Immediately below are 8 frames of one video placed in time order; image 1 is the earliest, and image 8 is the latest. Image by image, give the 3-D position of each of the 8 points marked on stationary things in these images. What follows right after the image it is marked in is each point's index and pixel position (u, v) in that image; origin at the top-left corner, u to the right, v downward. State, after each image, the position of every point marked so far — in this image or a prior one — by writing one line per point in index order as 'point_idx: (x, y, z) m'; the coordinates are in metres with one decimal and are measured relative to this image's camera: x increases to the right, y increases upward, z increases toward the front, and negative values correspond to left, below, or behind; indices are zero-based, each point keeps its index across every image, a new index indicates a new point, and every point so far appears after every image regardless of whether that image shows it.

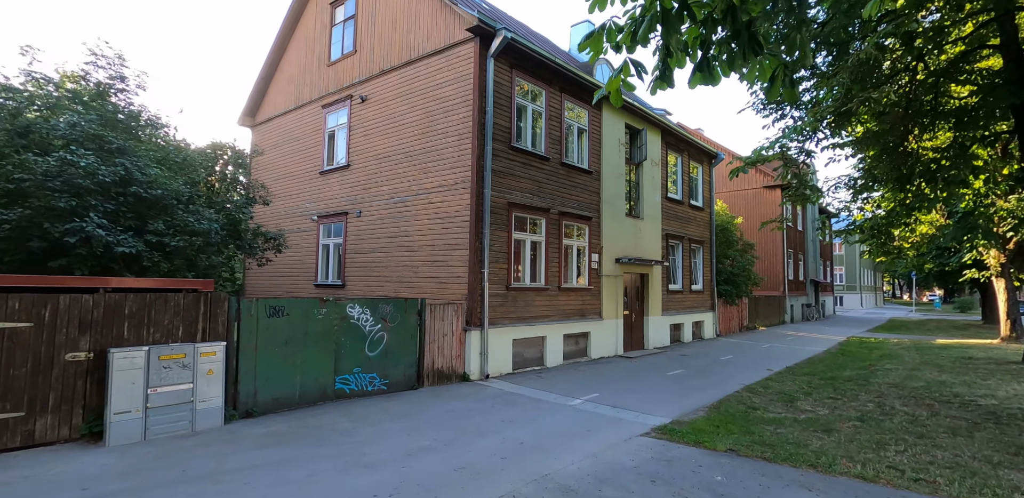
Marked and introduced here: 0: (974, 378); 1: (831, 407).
0: (+9.0, -2.5, +9.9) m
1: (+5.2, -2.6, +8.2) m
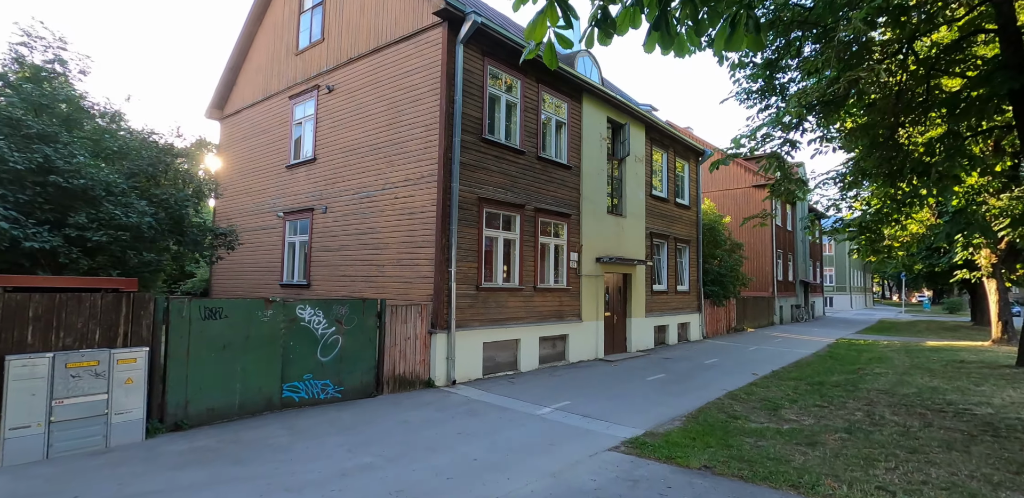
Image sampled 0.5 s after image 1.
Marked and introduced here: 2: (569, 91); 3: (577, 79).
0: (+8.4, -2.5, +9.3) m
1: (+4.6, -2.5, +7.7) m
2: (+1.5, +4.1, +13.1) m
3: (+1.7, +4.3, +12.8) m
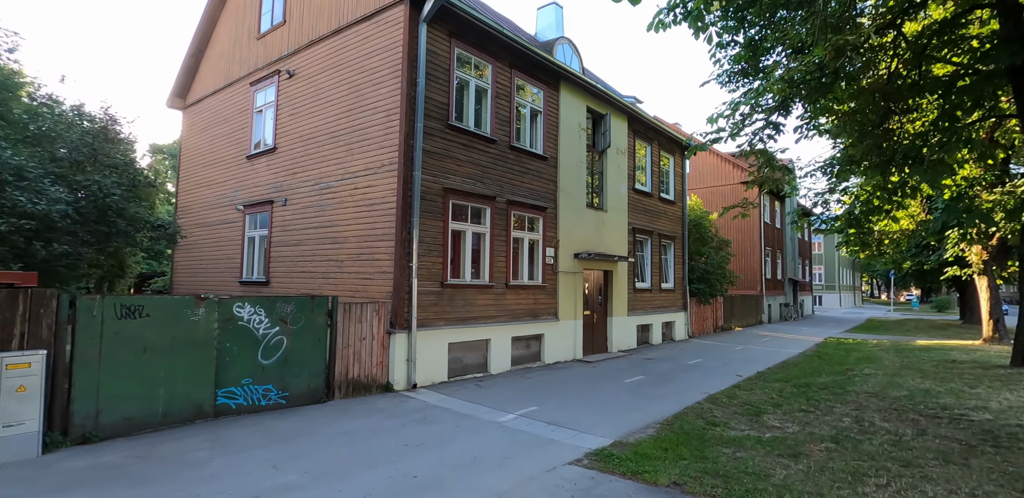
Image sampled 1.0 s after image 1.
0: (+7.8, -2.4, +8.8) m
1: (+4.0, -2.4, +7.1) m
2: (+0.8, +4.2, +12.4) m
3: (+1.0, +4.4, +12.2) m
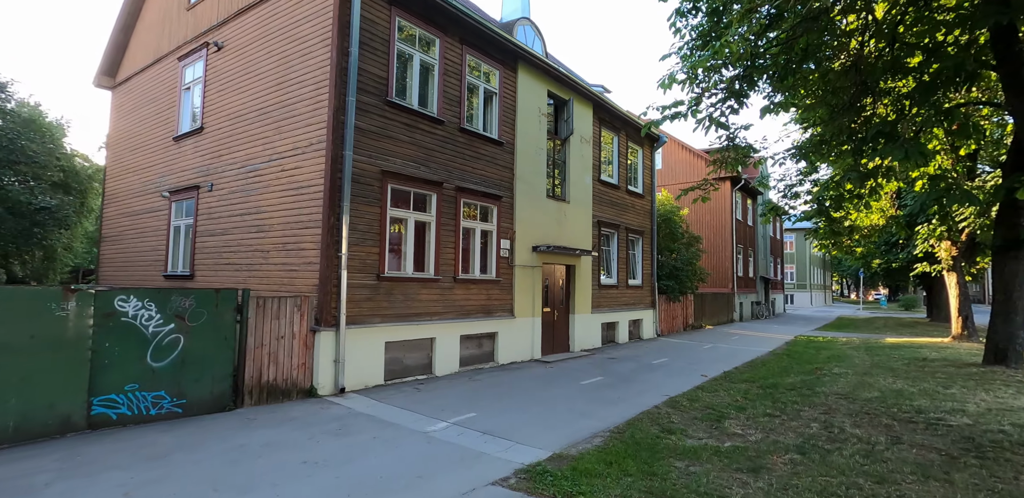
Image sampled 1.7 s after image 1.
0: (+6.8, -2.2, +8.2) m
1: (+3.2, -2.2, +6.4) m
2: (-0.3, +4.4, +11.6) m
3: (0.0, +4.6, +11.3) m
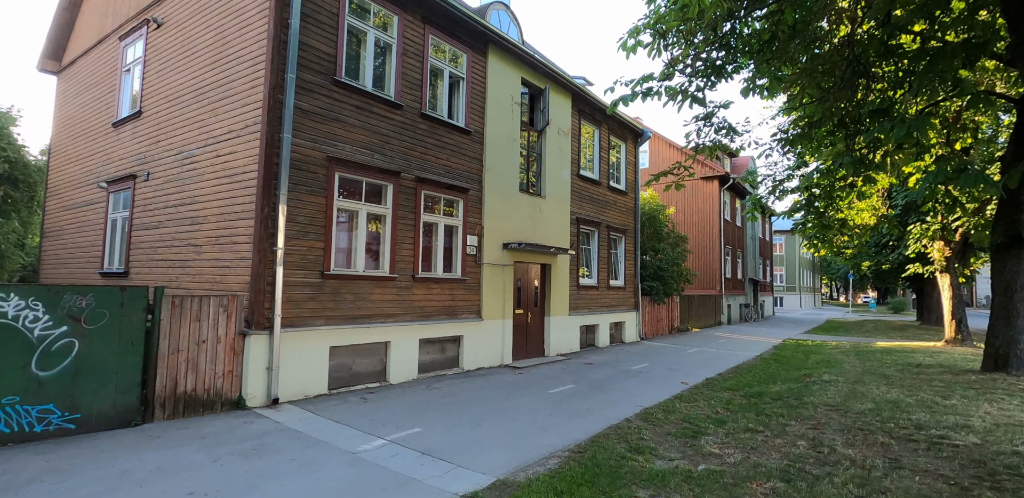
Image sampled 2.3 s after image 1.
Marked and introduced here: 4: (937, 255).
0: (+6.2, -2.2, +7.5) m
1: (+2.6, -2.2, +5.6) m
2: (-0.9, +4.4, +10.7) m
3: (-0.7, +4.7, +10.5) m
4: (+13.1, -0.2, +15.6) m
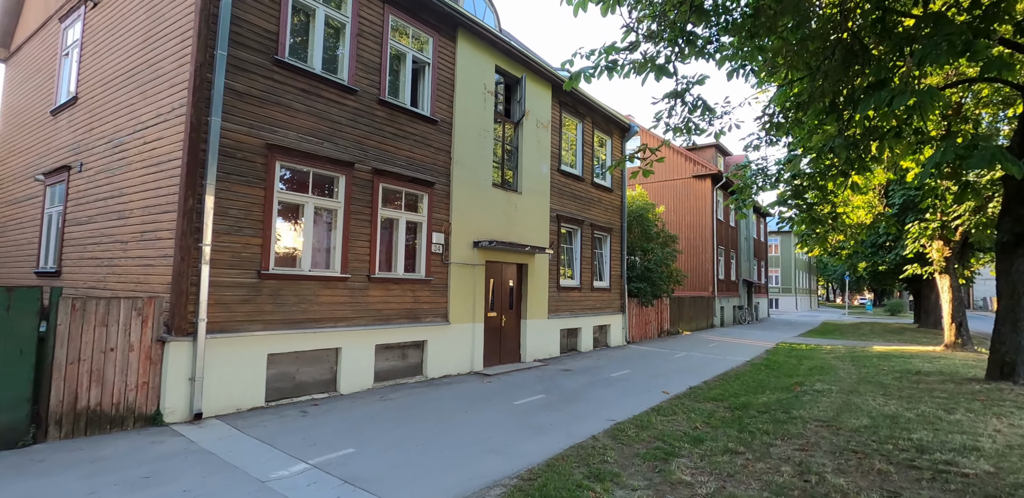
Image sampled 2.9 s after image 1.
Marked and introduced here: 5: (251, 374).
0: (+5.6, -2.1, +6.8) m
1: (+2.0, -2.1, +4.8) m
2: (-1.5, +4.5, +10.0) m
3: (-1.3, +4.7, +9.8) m
4: (+12.4, -0.2, +14.9) m
5: (-3.5, -1.7, +6.8) m
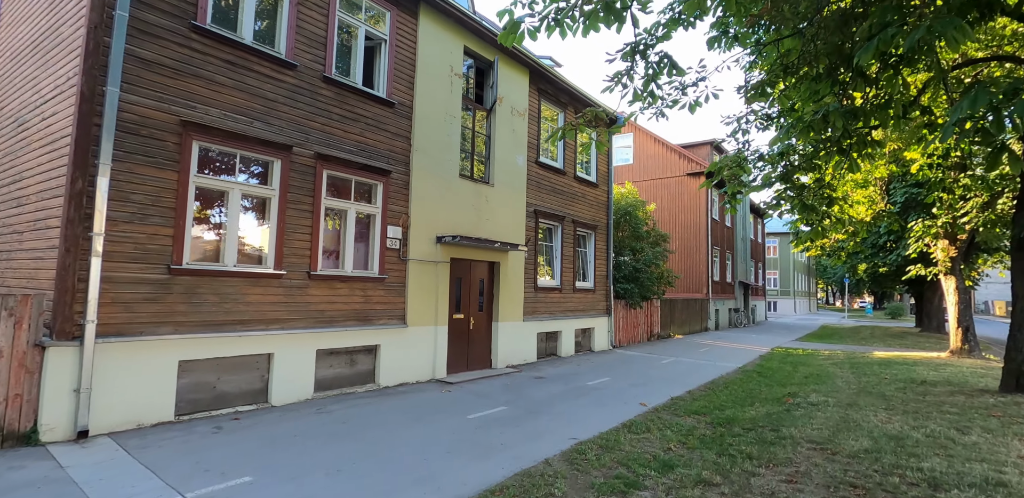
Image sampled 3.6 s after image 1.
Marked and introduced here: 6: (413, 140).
0: (+5.0, -2.1, +5.8) m
1: (+1.4, -2.0, +3.9) m
2: (-2.1, +4.5, +9.1) m
3: (-1.9, +4.8, +8.9) m
4: (+11.8, -0.2, +14.0) m
5: (-4.1, -1.6, +5.9) m
6: (-1.8, +2.0, +9.2) m
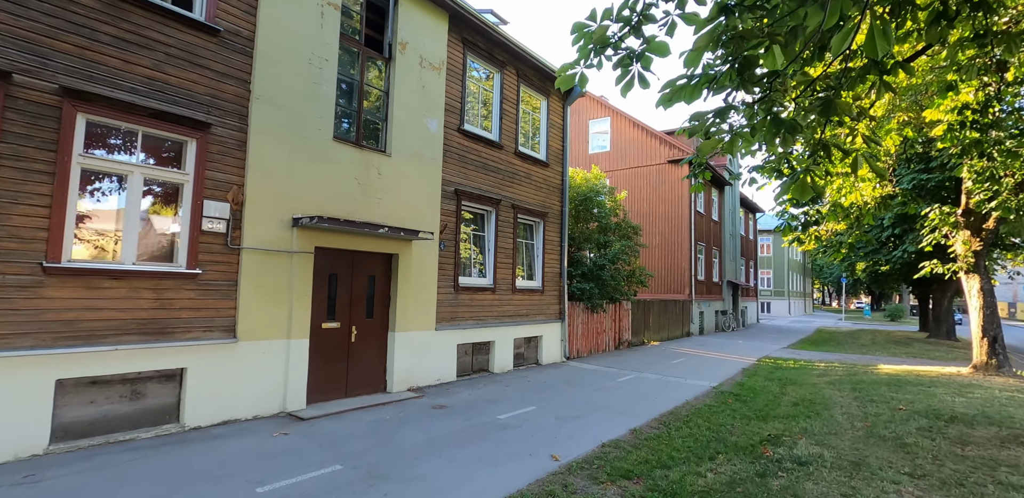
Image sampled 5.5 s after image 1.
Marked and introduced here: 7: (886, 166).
0: (+3.4, -1.9, +3.4) m
1: (-0.2, -1.9, +1.4) m
2: (-3.7, +4.7, +6.6) m
3: (-3.5, +5.0, +6.4) m
4: (+10.2, 0.0, +11.5) m
5: (-5.7, -1.4, +3.4) m
6: (-3.4, +2.2, +6.7) m
7: (+8.7, +1.8, +11.8) m
